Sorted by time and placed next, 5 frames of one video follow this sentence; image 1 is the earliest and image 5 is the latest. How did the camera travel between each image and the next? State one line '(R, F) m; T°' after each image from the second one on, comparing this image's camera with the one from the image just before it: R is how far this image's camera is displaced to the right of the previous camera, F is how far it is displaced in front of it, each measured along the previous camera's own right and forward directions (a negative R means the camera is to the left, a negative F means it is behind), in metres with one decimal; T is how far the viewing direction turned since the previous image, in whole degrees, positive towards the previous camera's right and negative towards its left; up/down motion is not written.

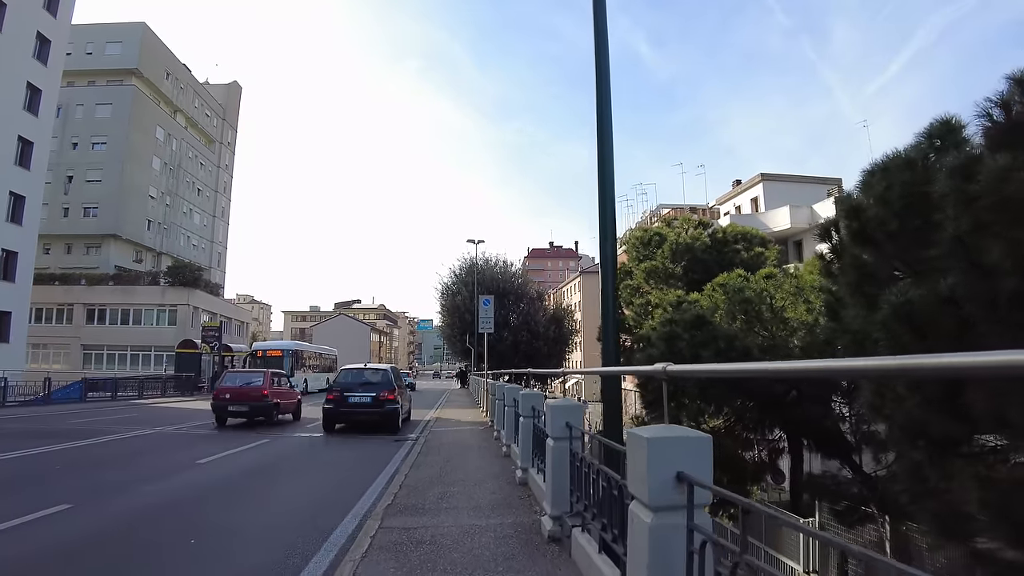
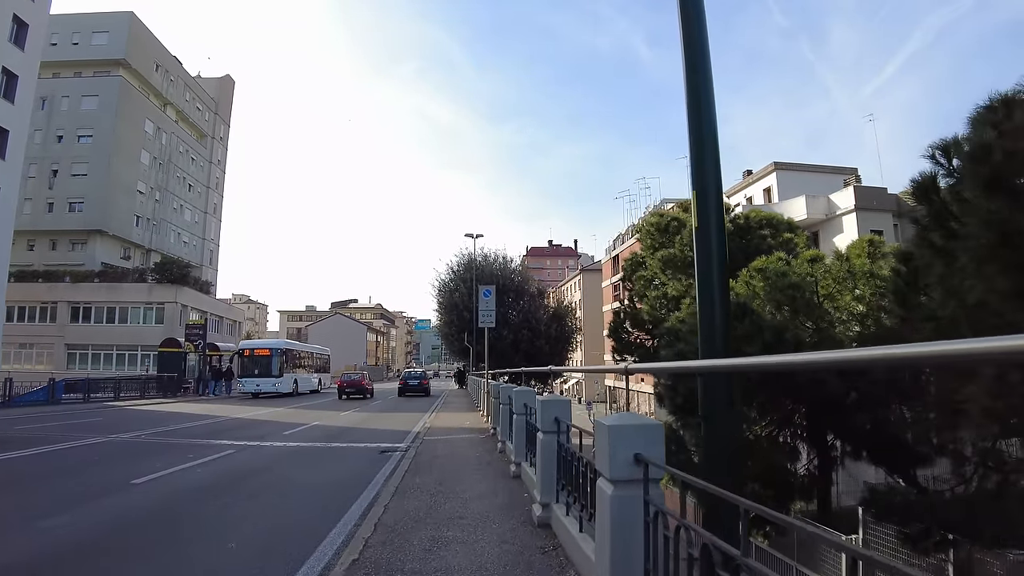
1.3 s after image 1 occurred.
(-0.1, +1.9) m; 0°
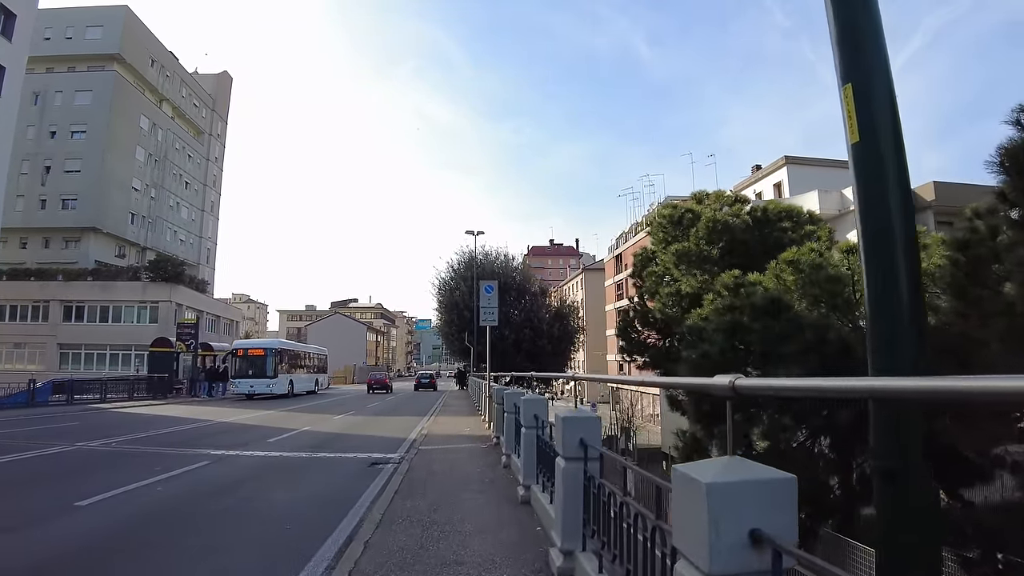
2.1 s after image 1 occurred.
(-0.1, +1.1) m; 0°
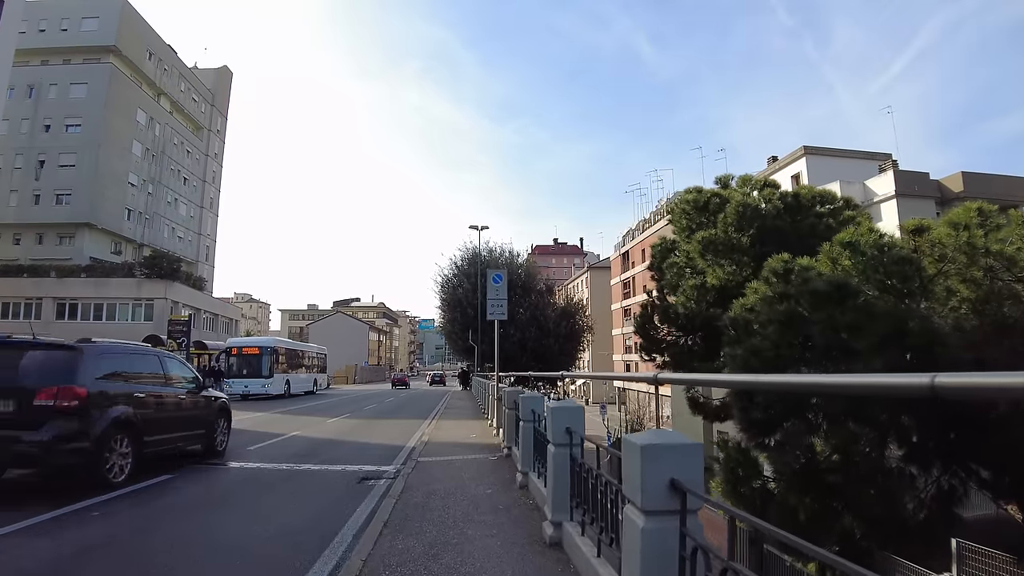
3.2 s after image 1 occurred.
(-0.2, +1.5) m; 0°
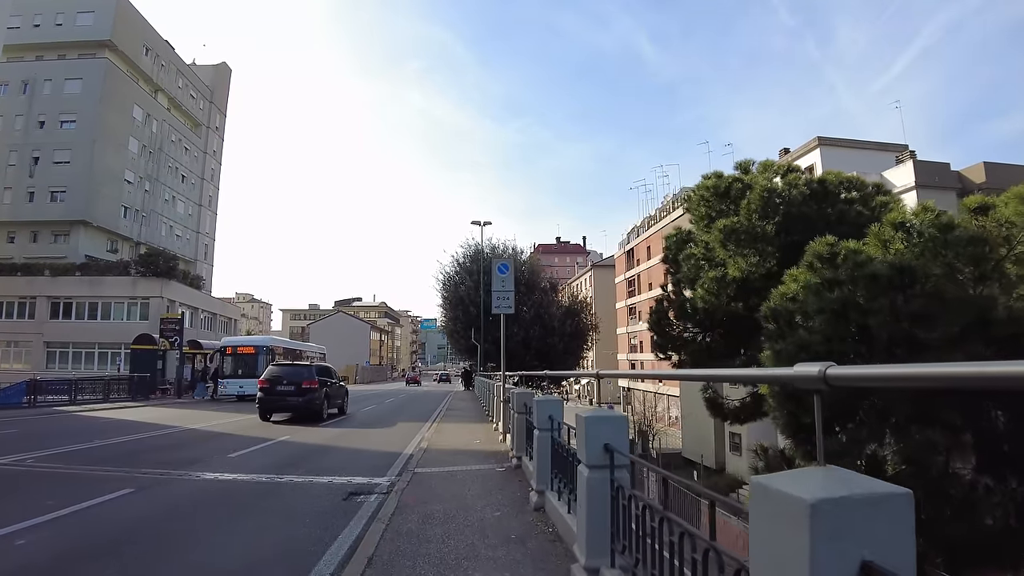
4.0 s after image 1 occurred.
(-0.1, +1.1) m; 0°
